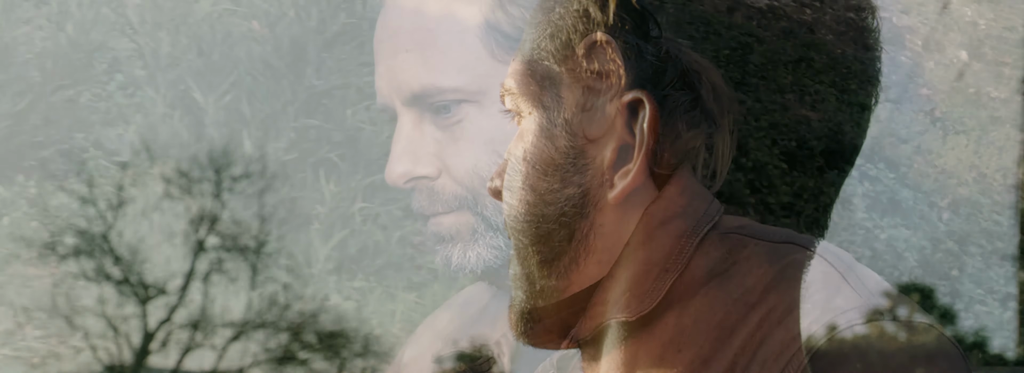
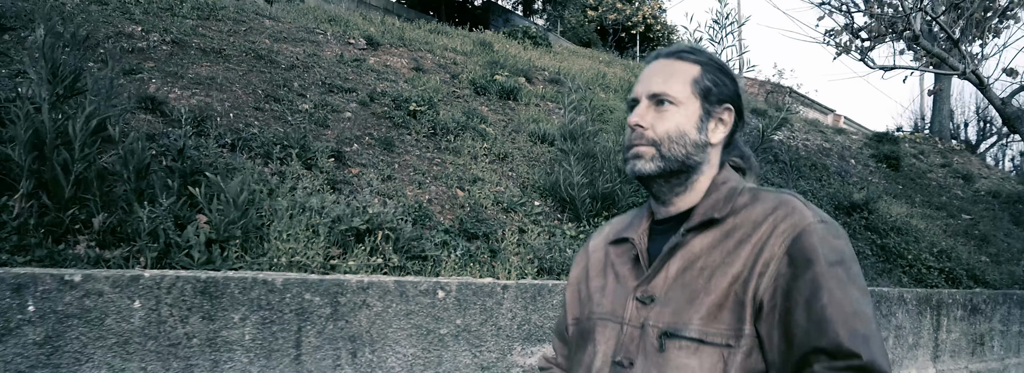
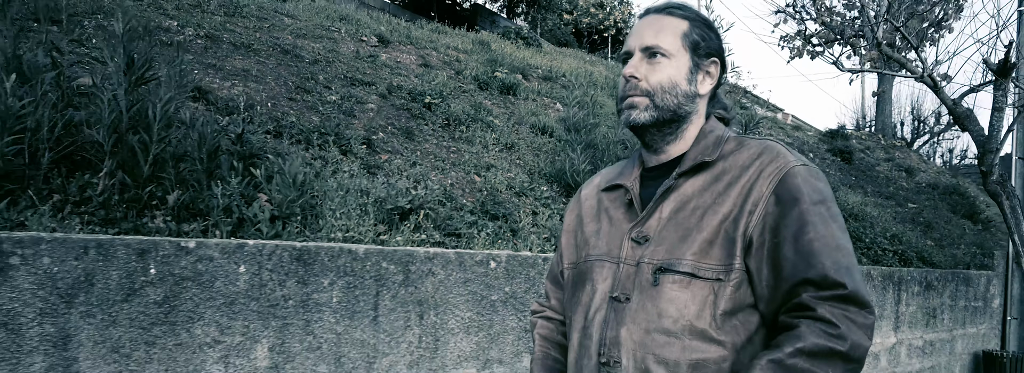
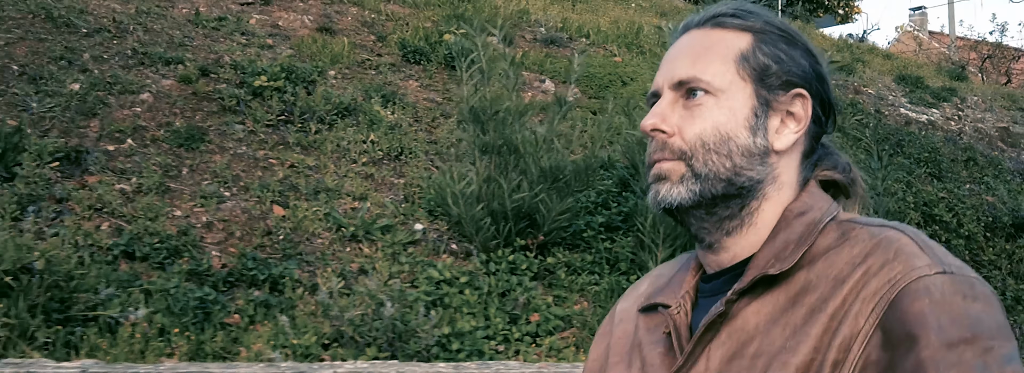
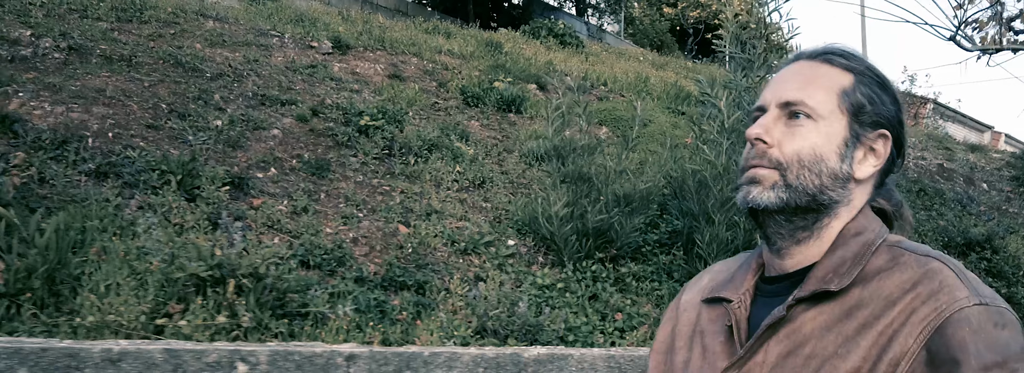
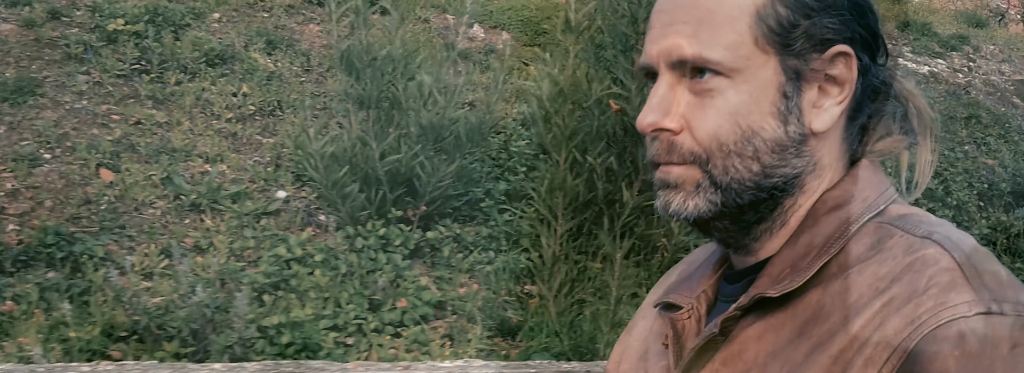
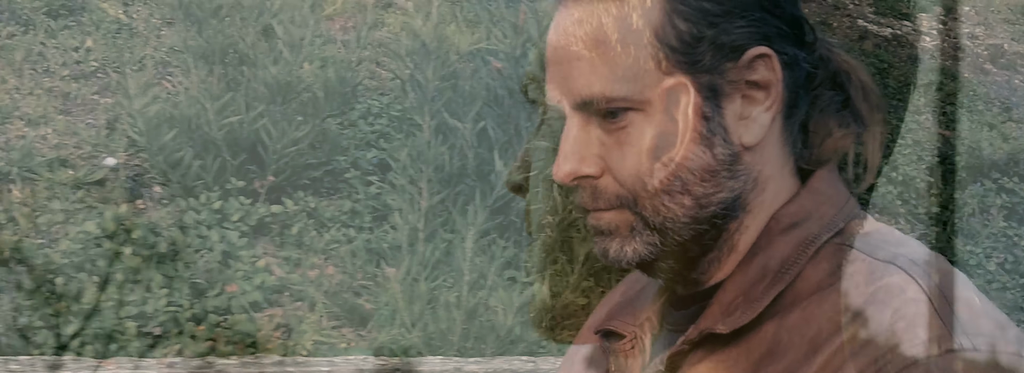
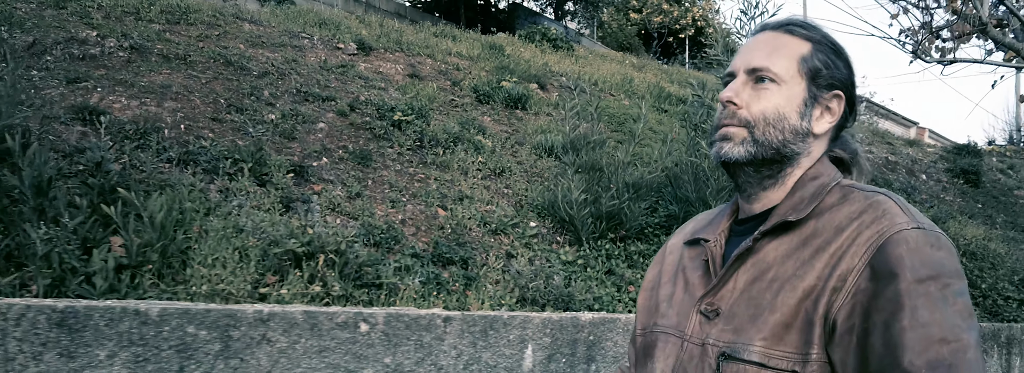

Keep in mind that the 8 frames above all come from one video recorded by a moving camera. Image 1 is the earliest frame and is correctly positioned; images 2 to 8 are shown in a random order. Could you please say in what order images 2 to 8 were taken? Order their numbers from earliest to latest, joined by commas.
7, 6, 4, 5, 8, 2, 3
